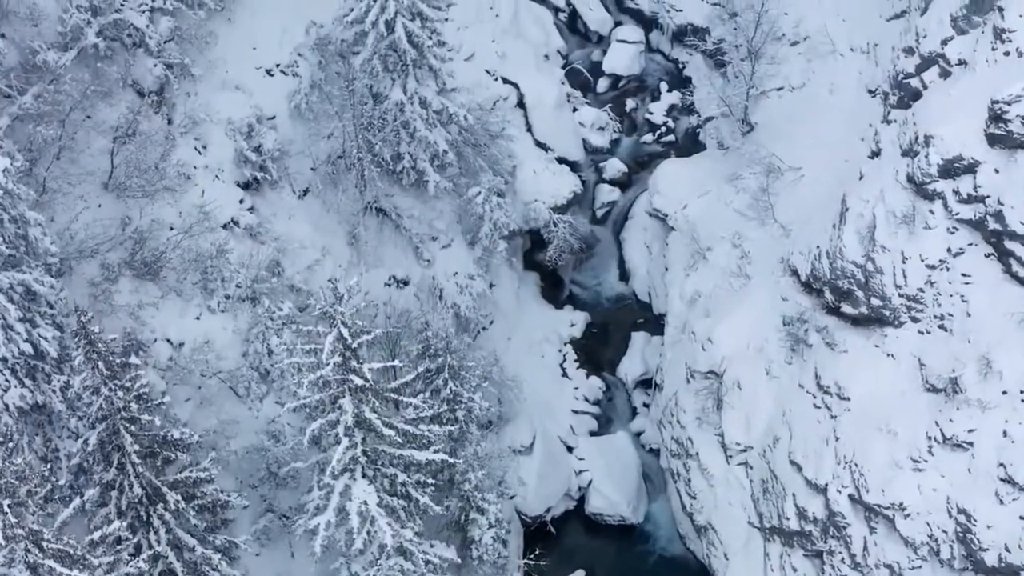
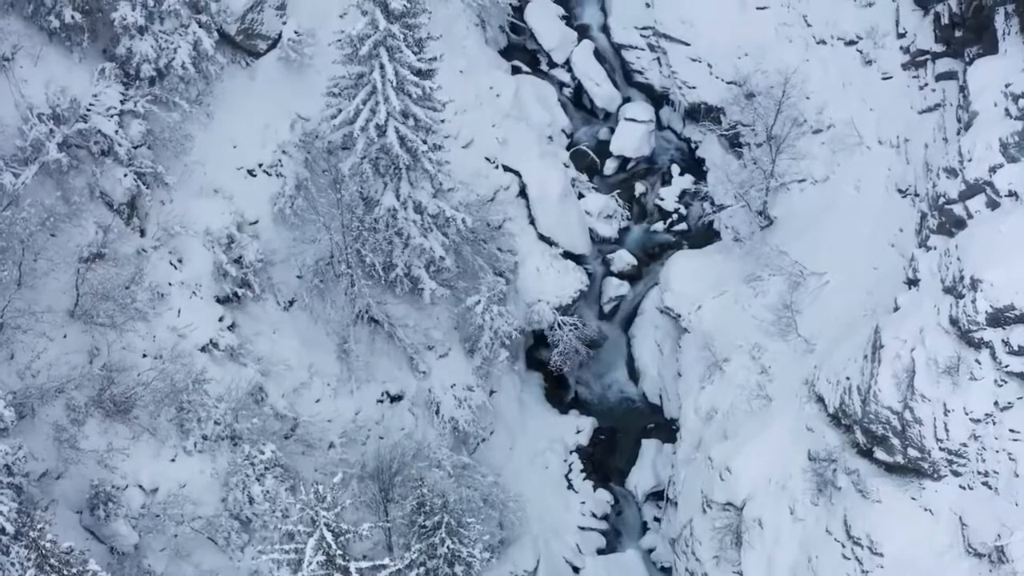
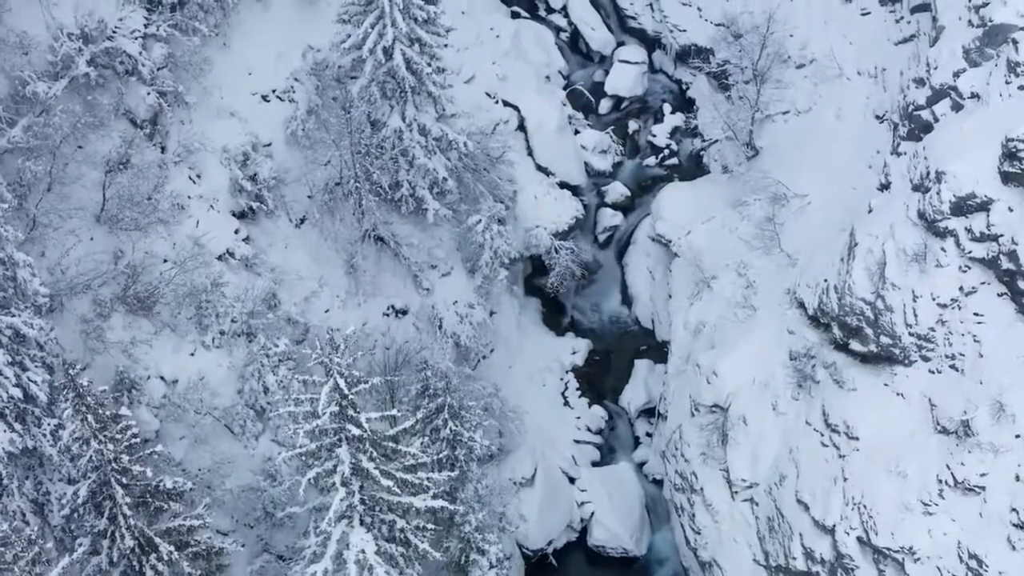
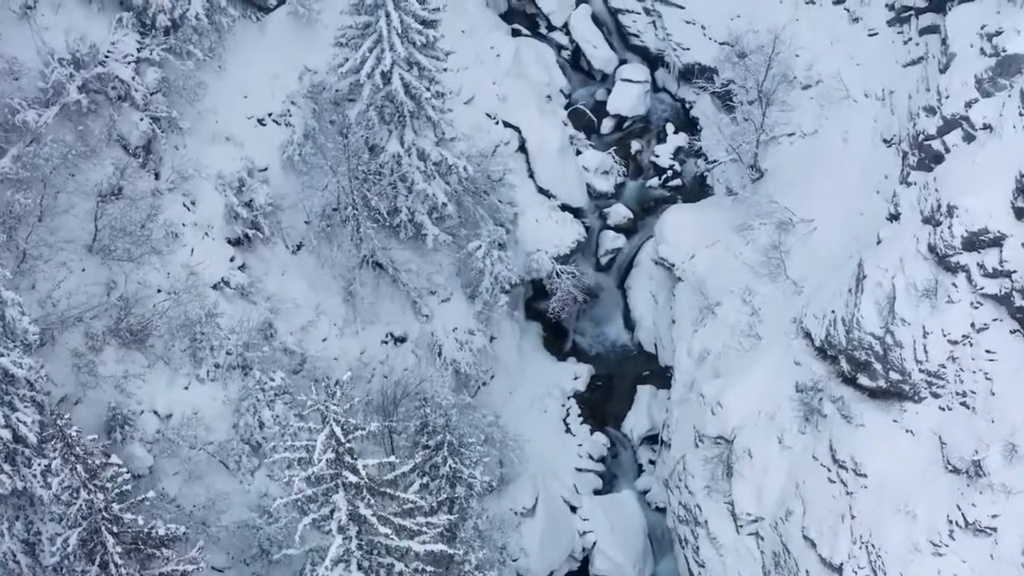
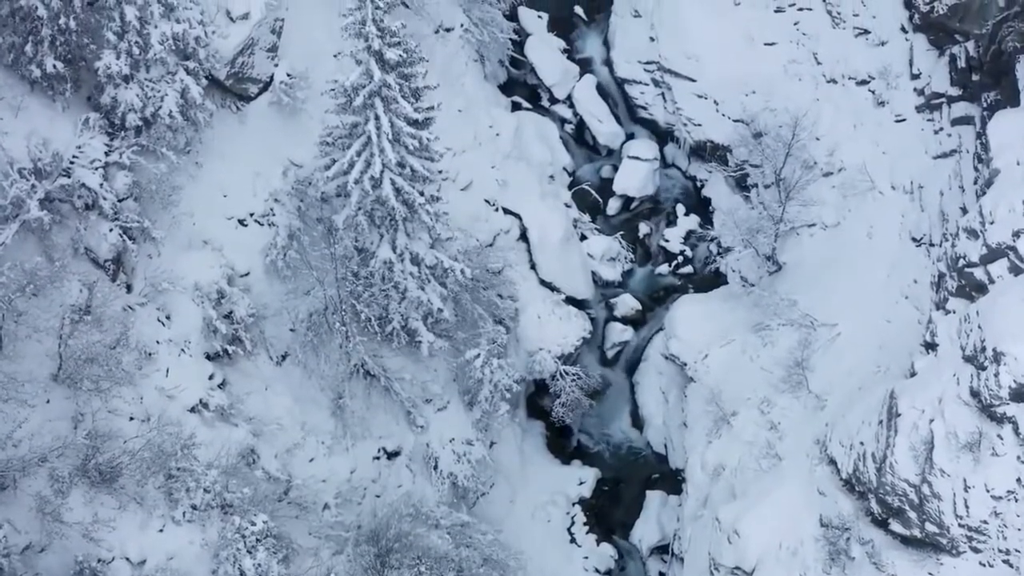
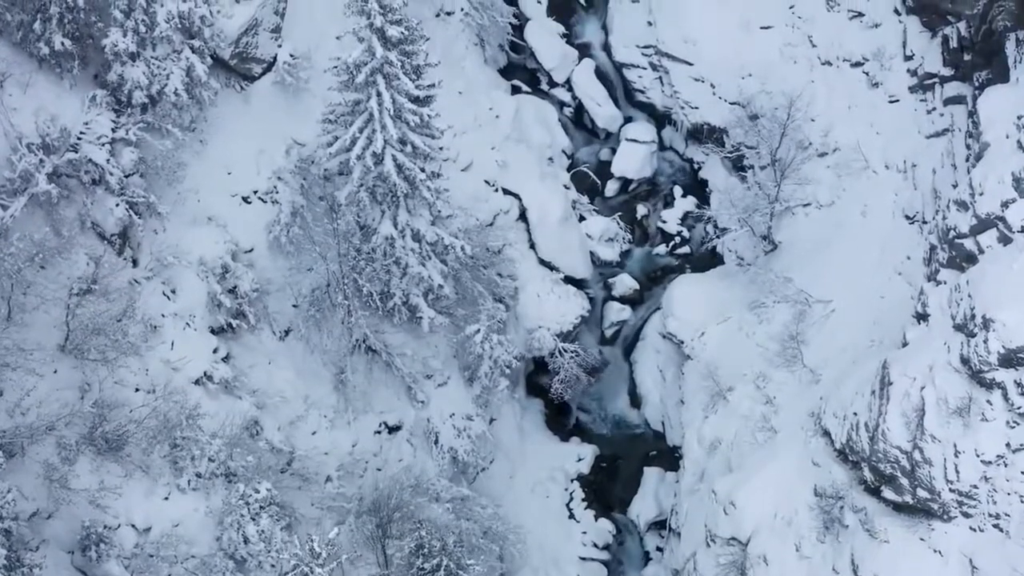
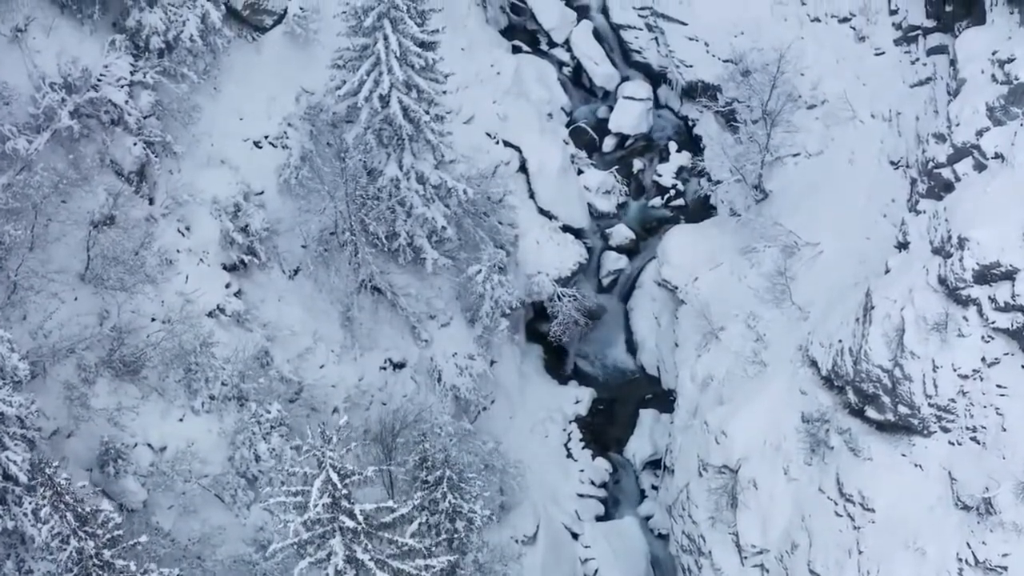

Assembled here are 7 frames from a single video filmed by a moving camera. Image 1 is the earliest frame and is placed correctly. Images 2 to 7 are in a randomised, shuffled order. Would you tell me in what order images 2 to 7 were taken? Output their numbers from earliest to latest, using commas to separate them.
3, 4, 7, 2, 6, 5
